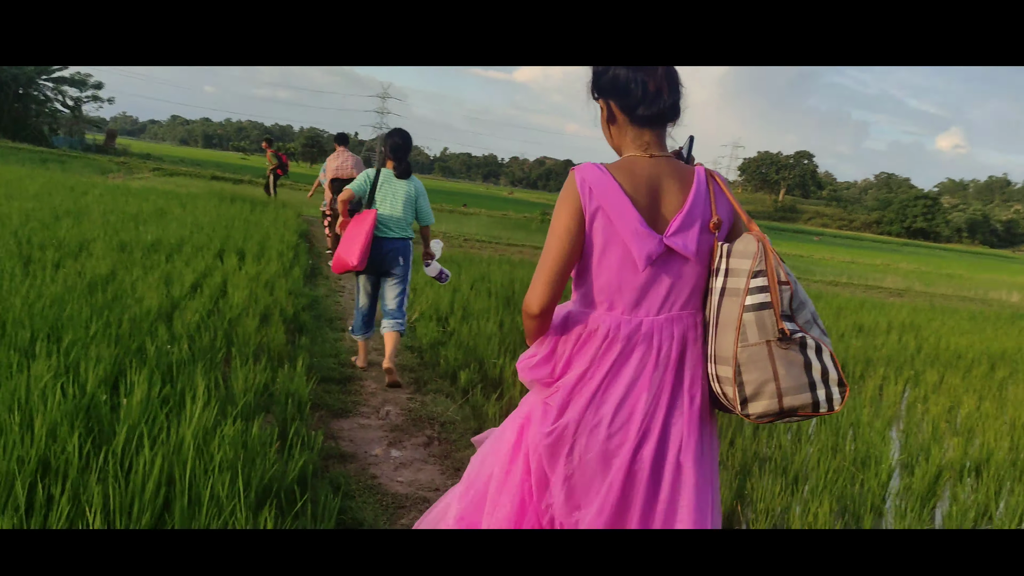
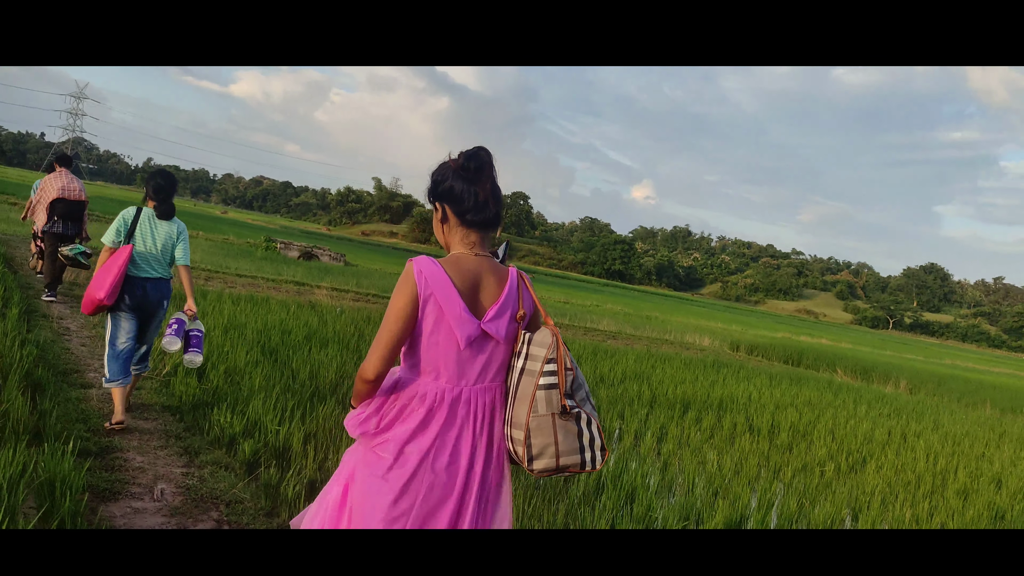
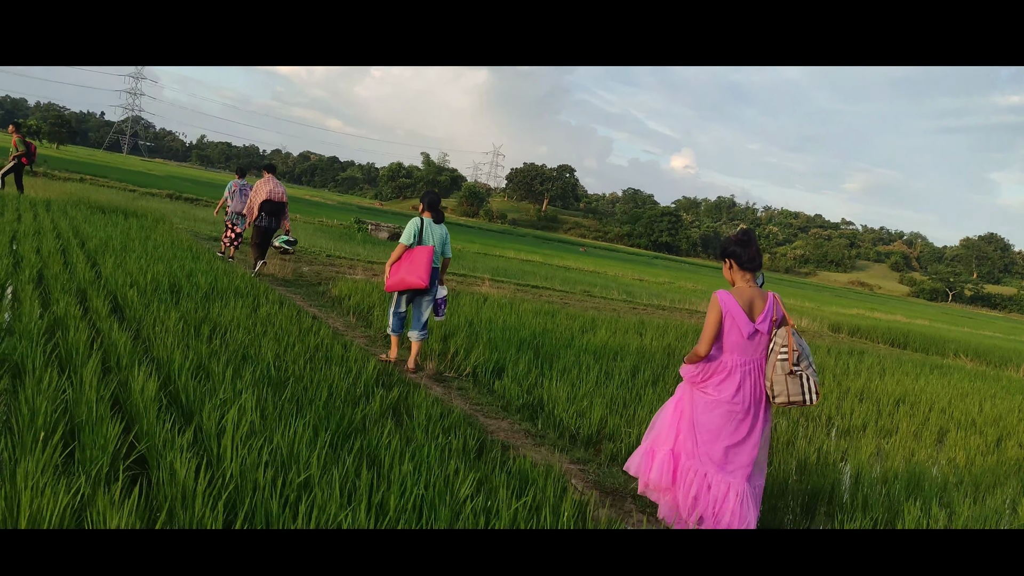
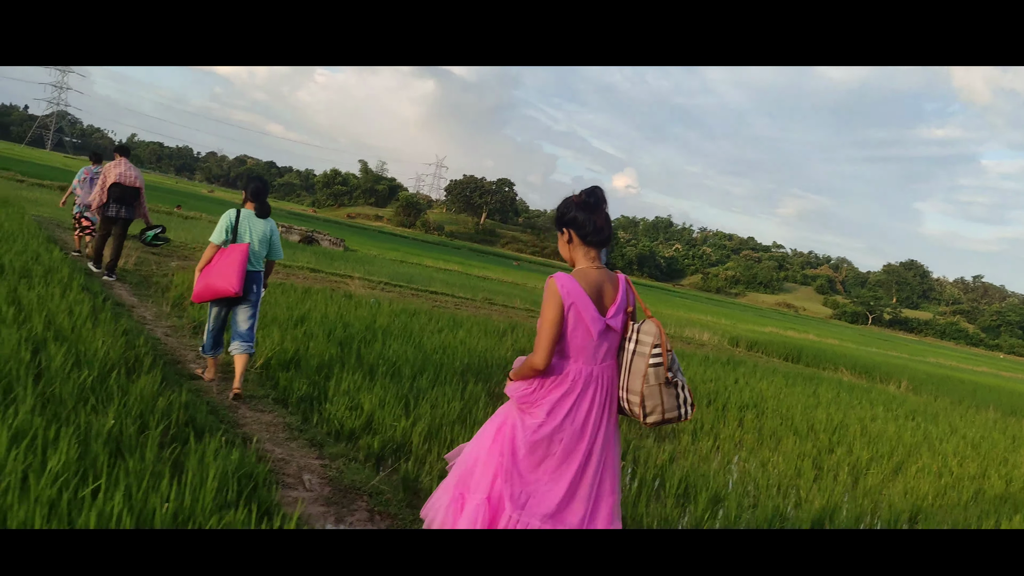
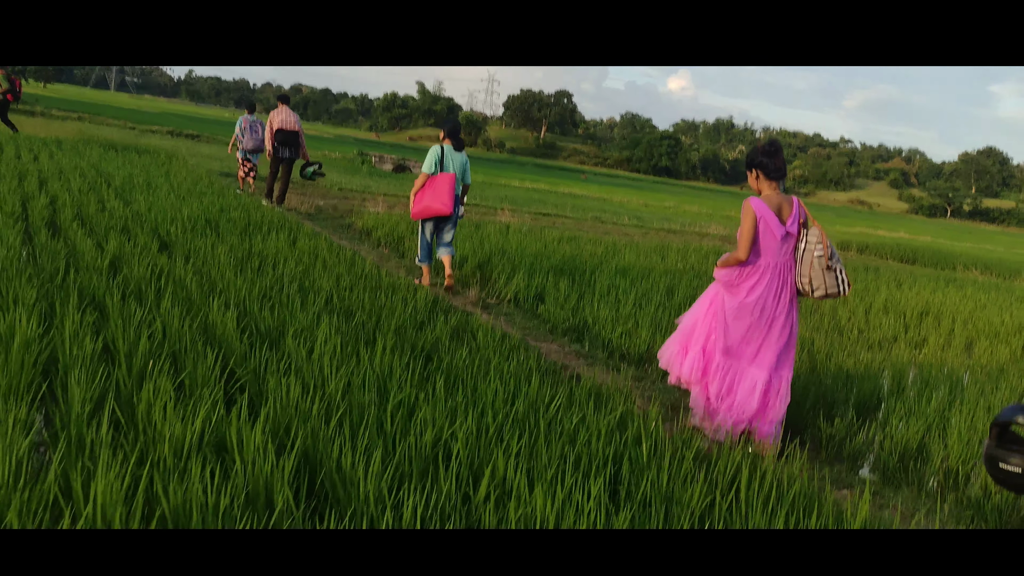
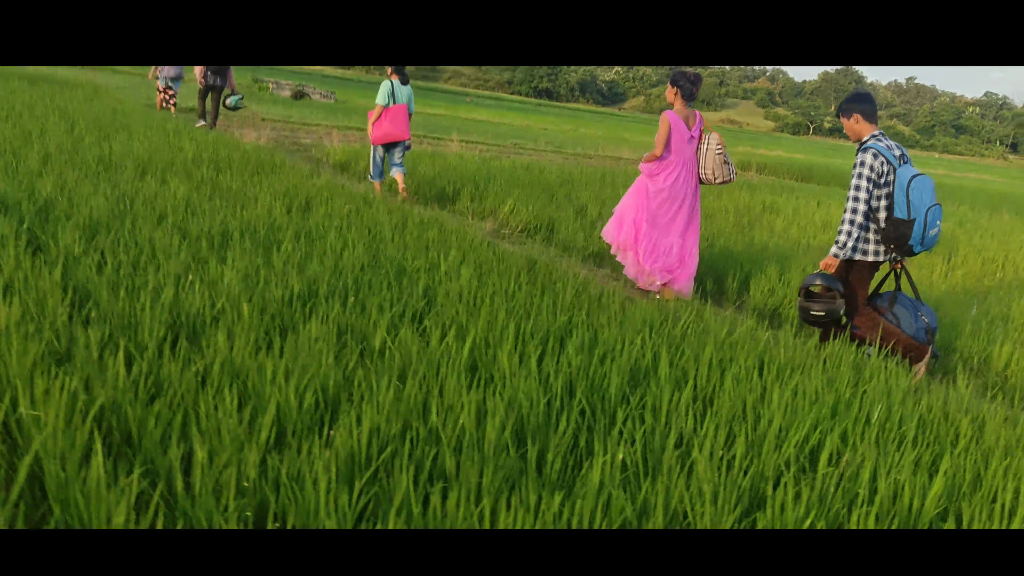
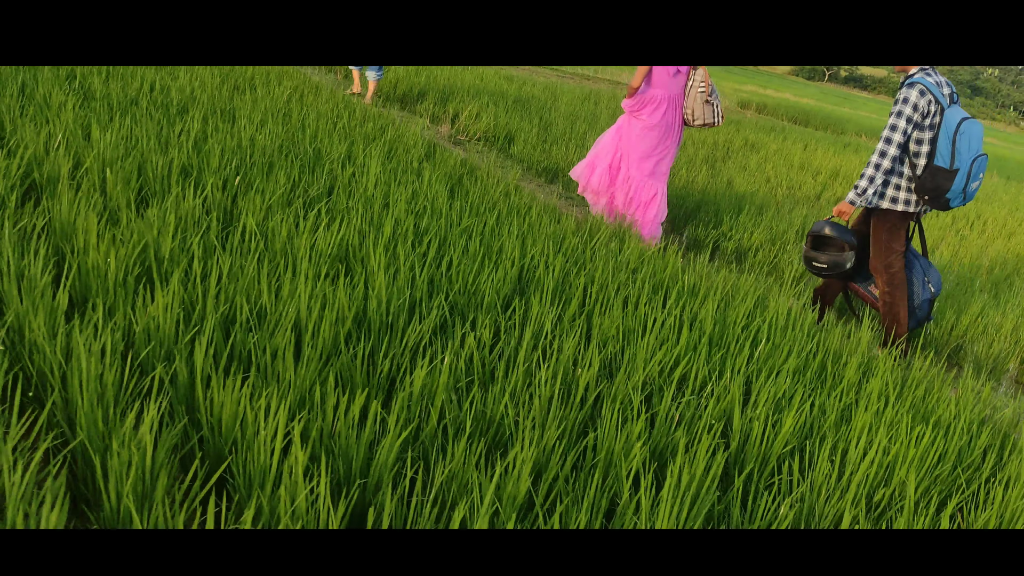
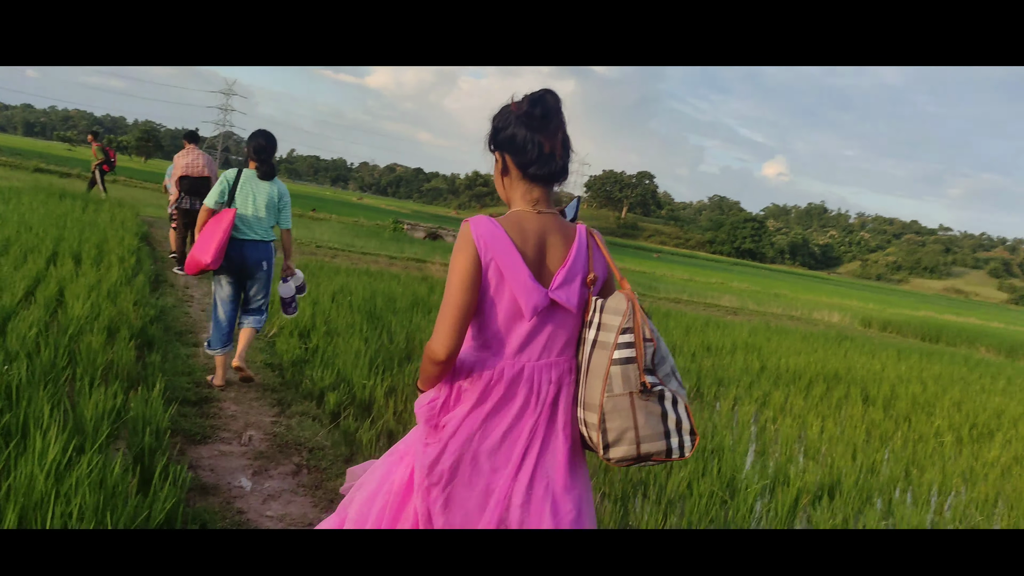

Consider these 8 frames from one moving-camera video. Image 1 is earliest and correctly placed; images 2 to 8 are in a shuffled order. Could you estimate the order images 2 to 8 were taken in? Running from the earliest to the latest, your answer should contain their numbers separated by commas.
8, 2, 4, 3, 5, 7, 6
